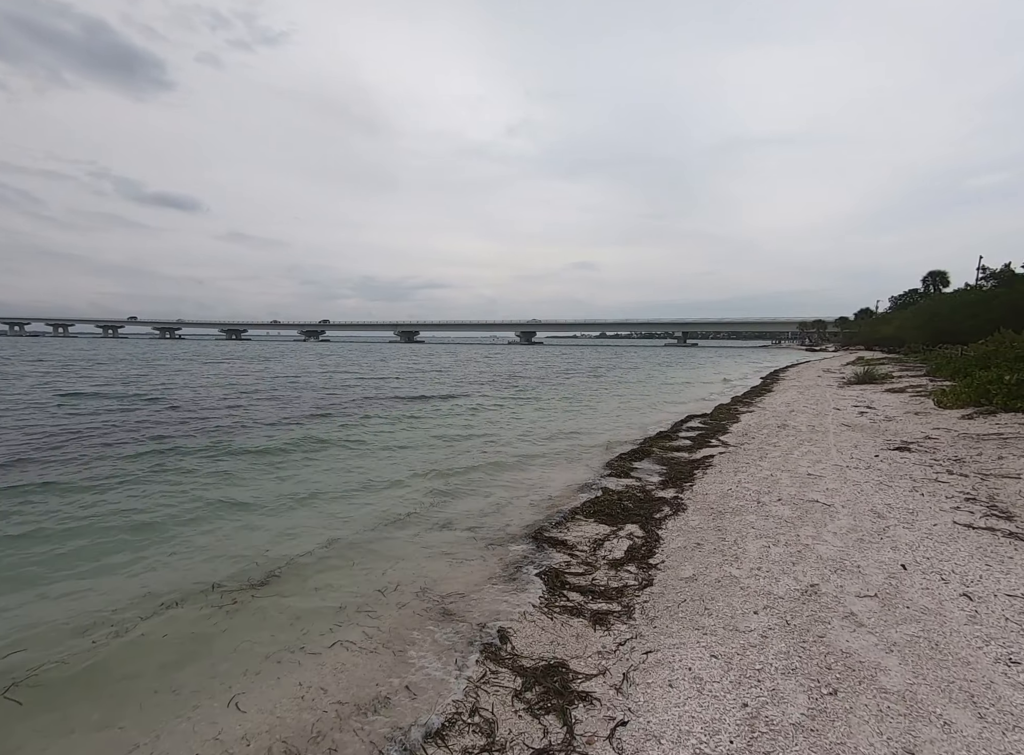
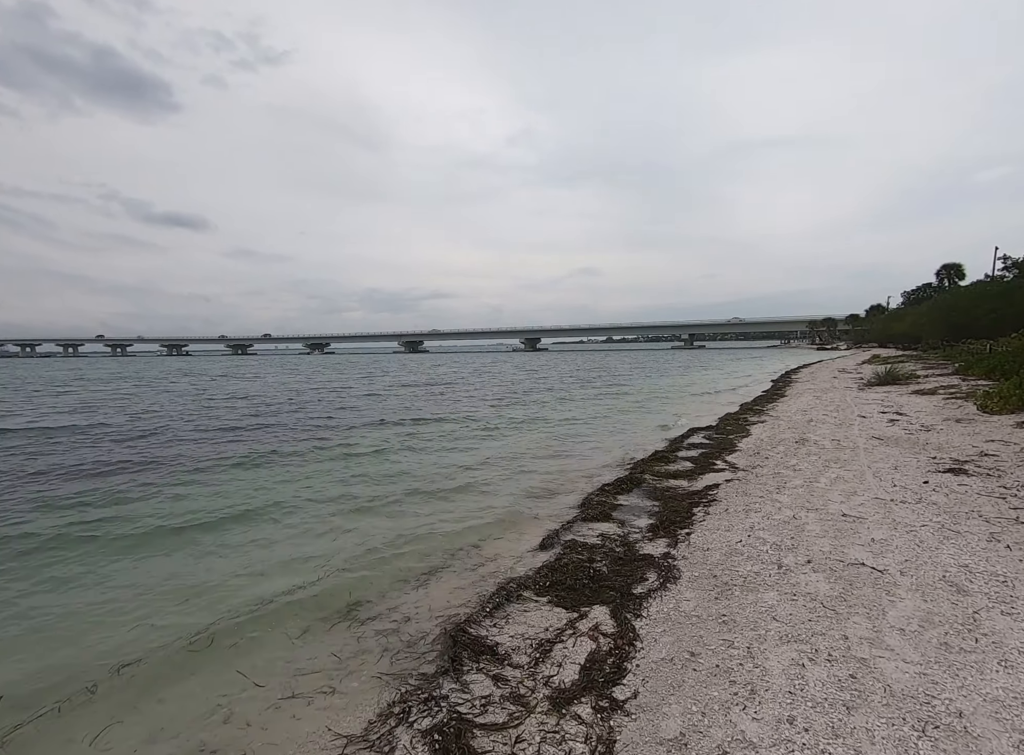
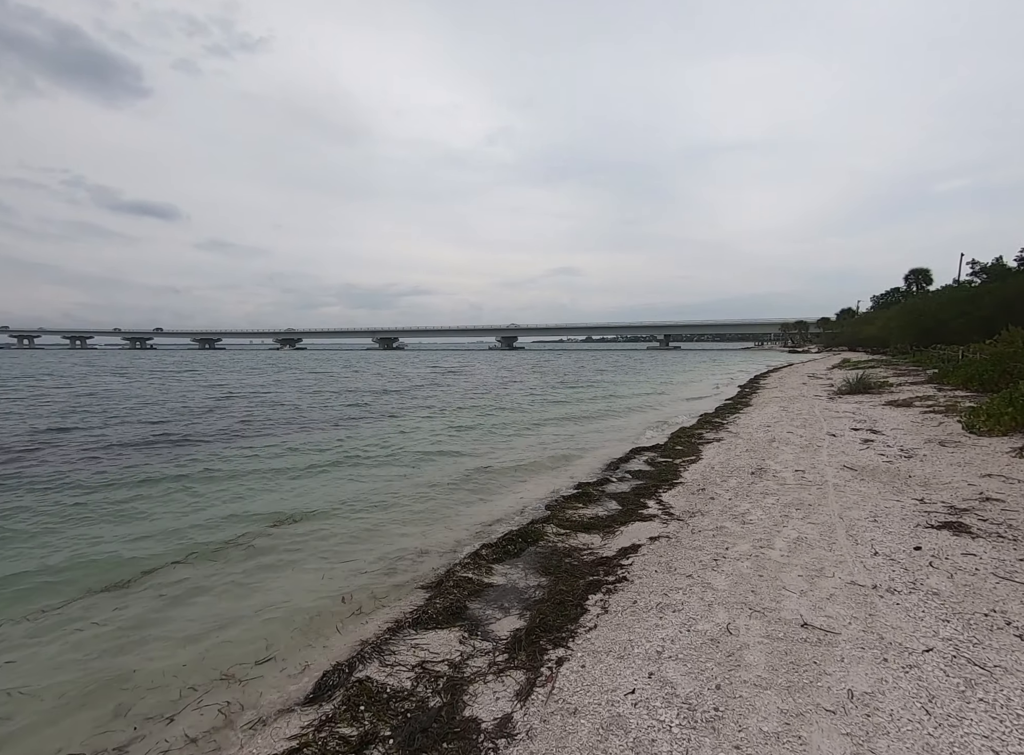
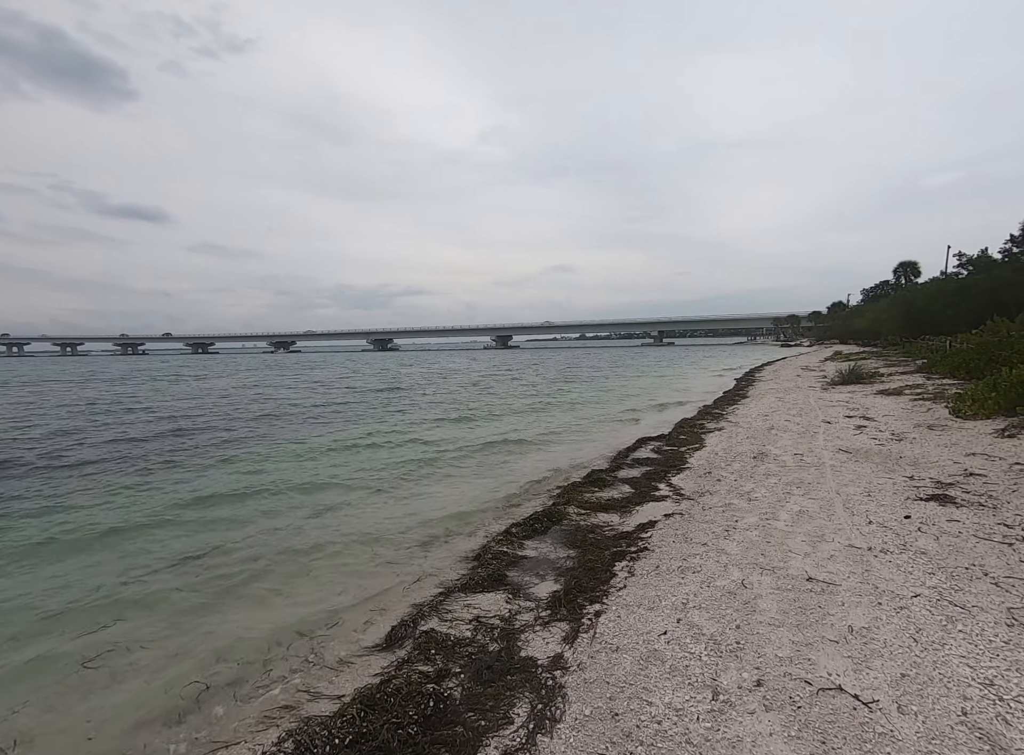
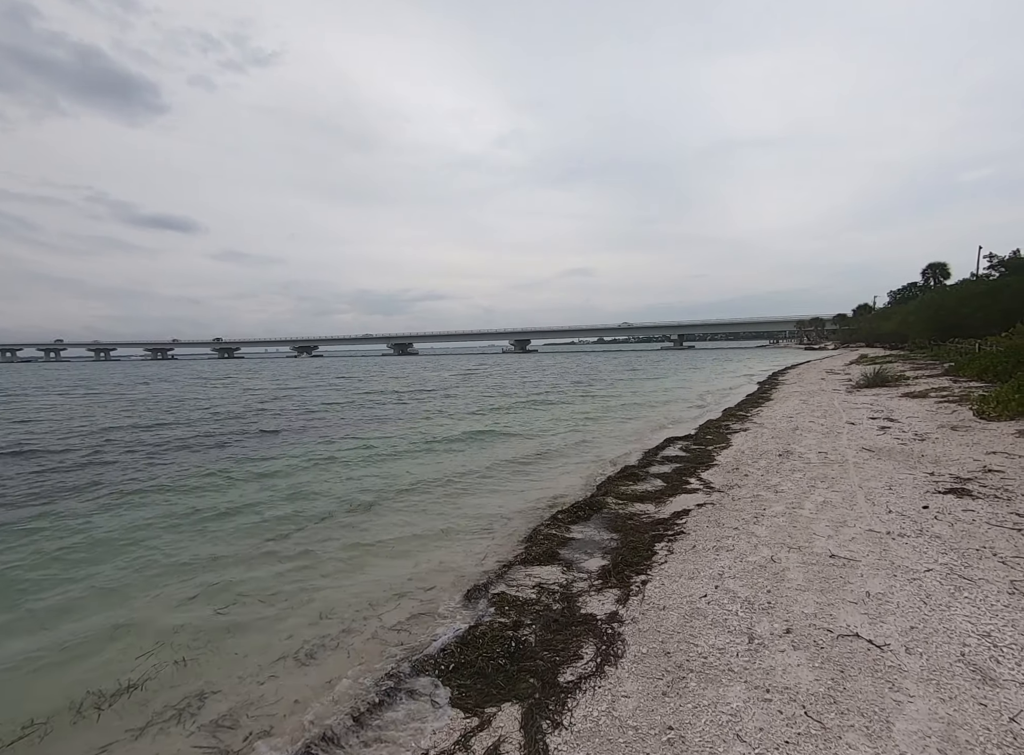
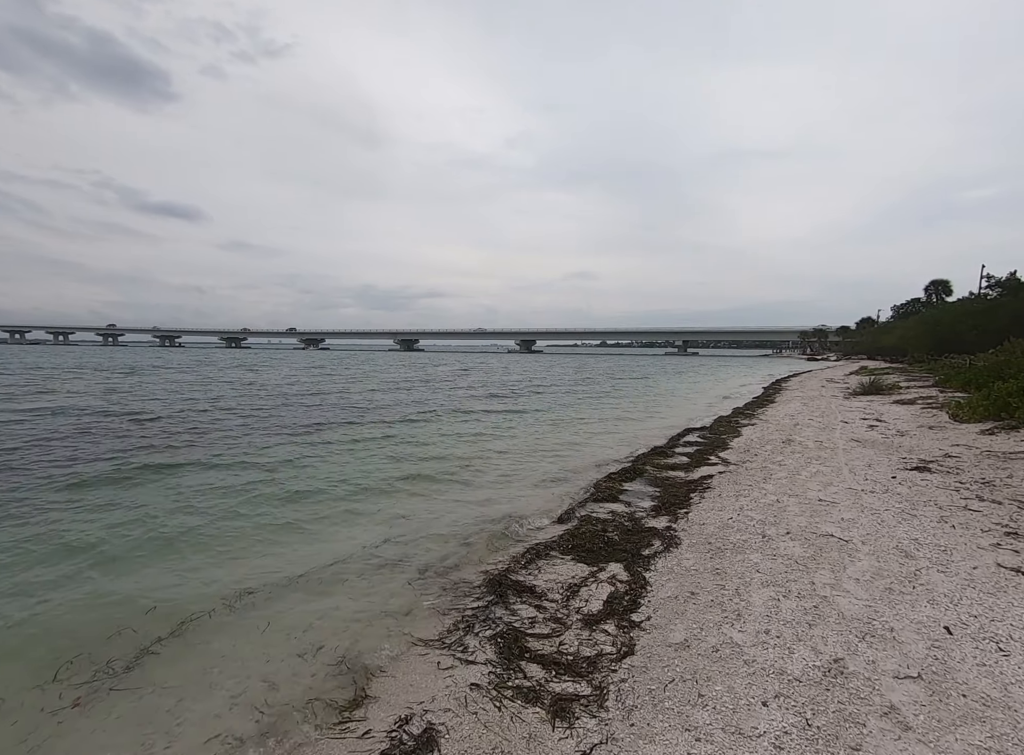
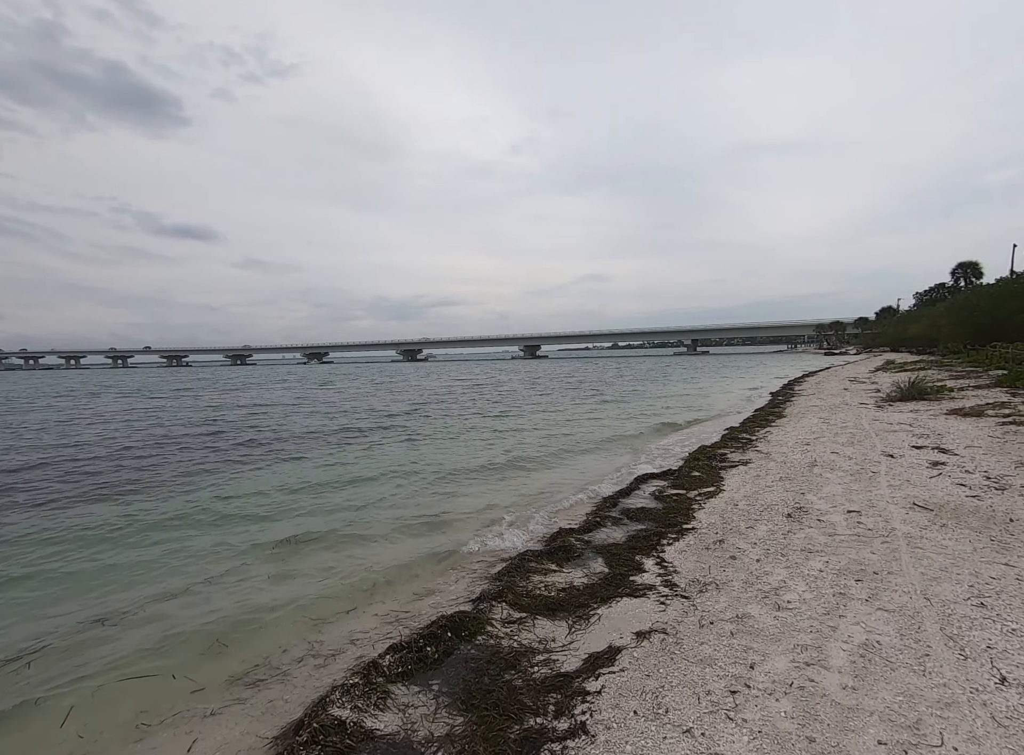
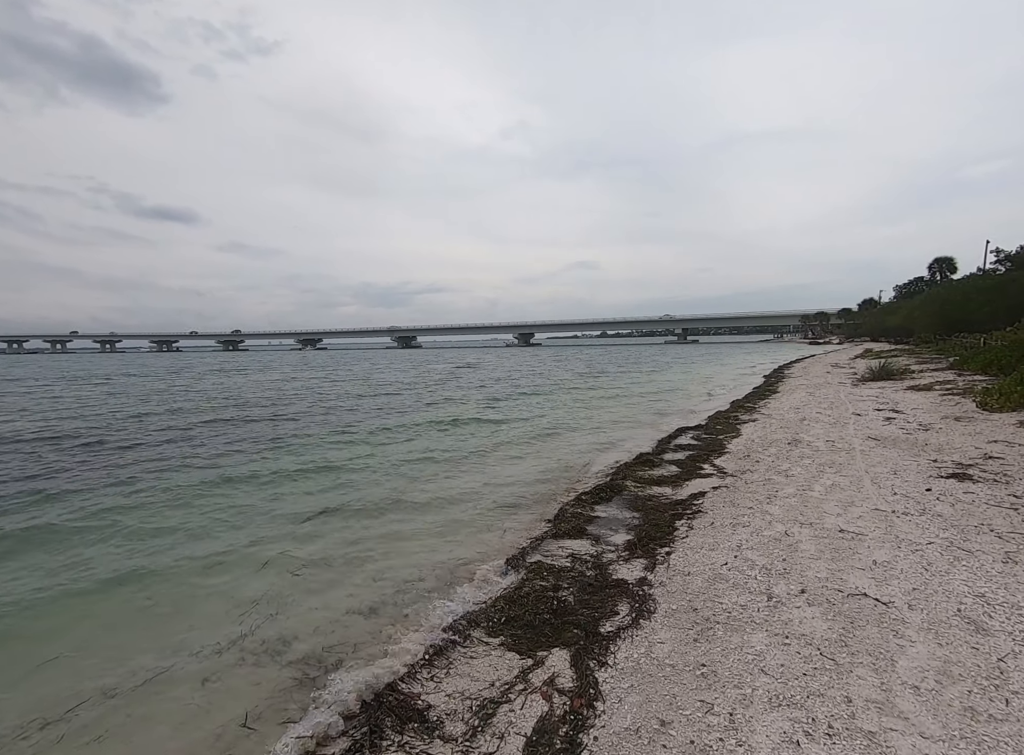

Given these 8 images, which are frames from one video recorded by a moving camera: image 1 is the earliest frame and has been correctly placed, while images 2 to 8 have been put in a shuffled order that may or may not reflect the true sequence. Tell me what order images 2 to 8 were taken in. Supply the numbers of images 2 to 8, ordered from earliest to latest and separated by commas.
6, 2, 8, 5, 4, 3, 7
